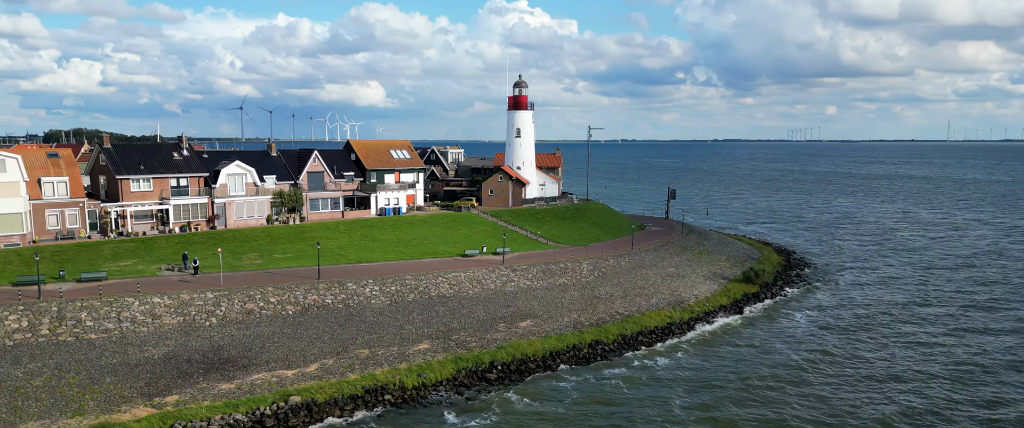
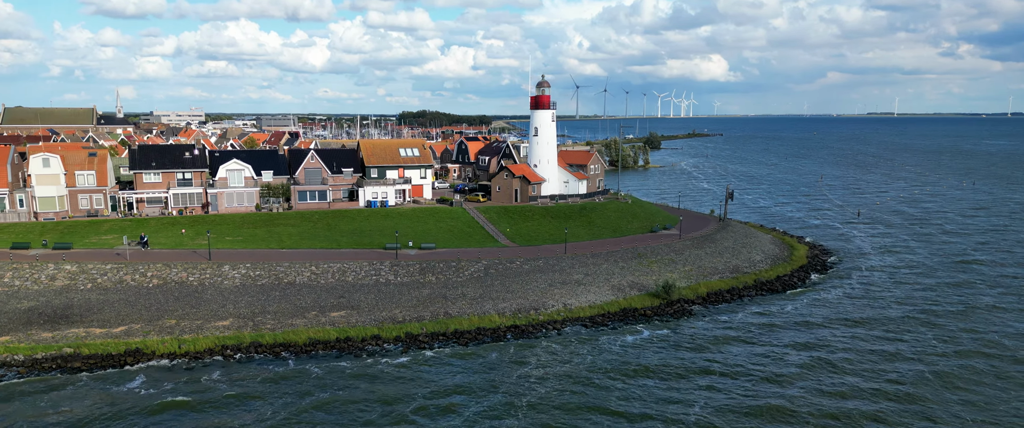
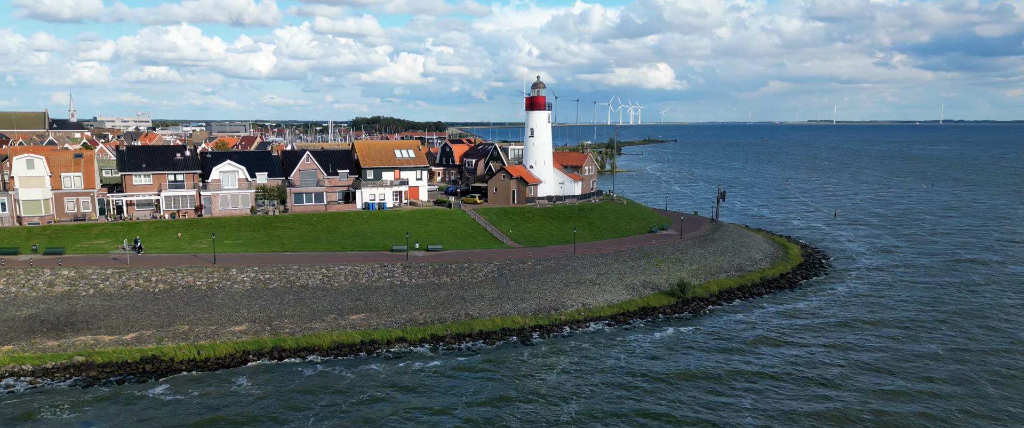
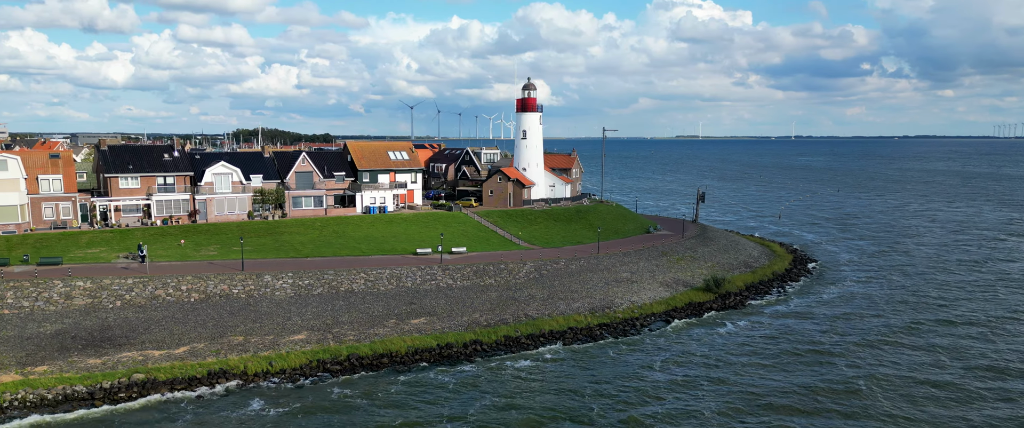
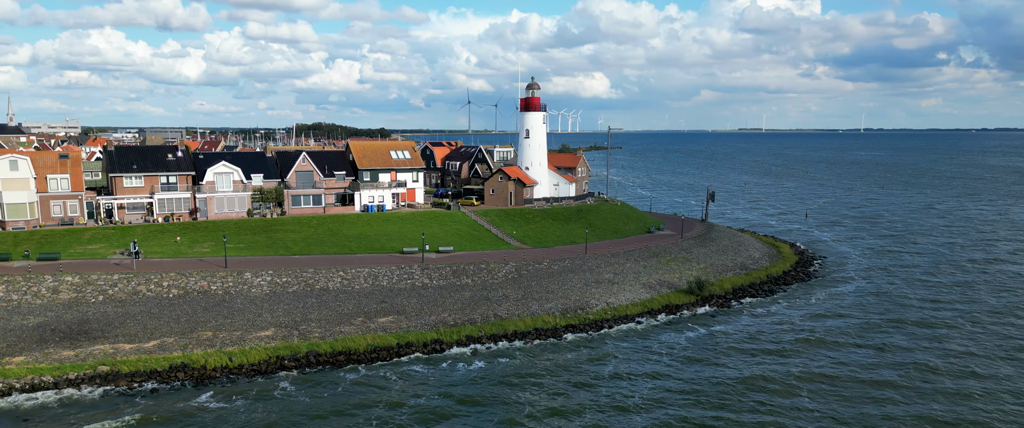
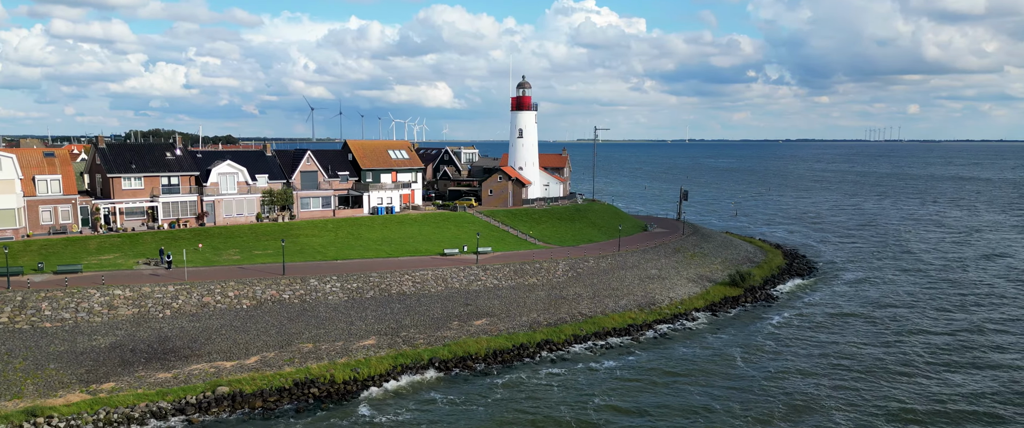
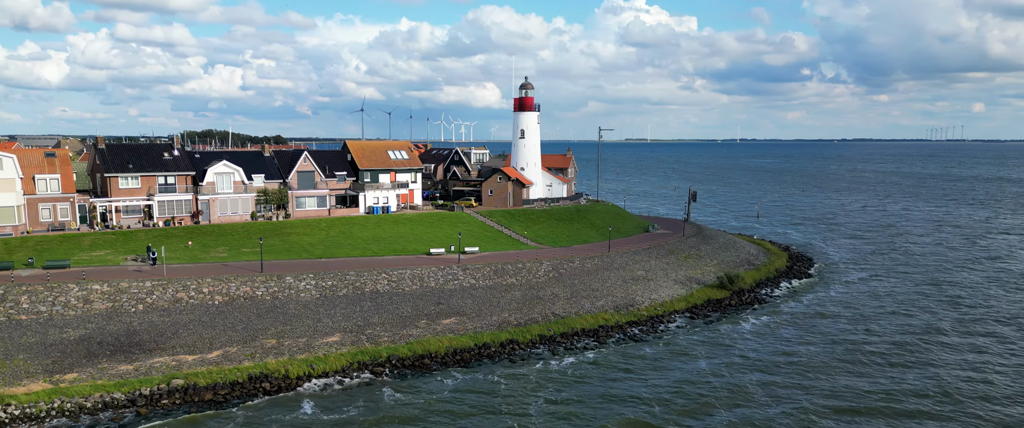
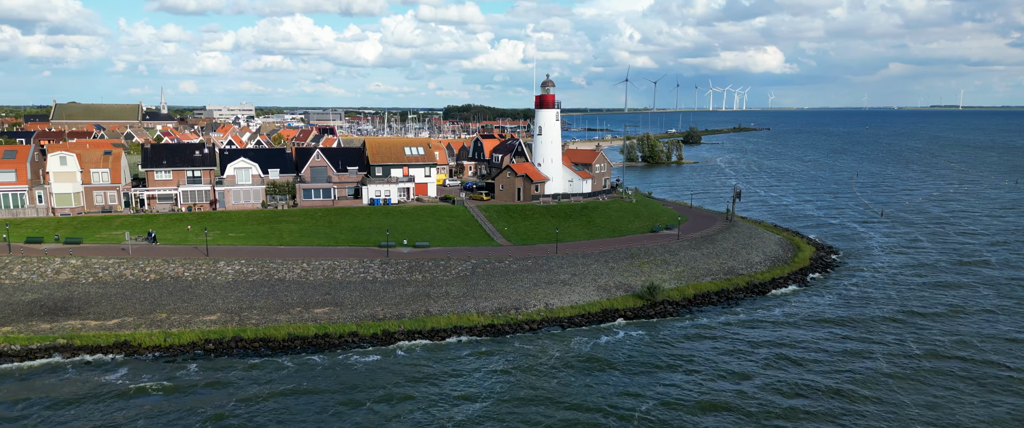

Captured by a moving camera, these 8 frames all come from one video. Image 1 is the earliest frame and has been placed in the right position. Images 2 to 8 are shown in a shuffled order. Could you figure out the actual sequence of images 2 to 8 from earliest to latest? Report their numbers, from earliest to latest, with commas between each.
6, 7, 4, 5, 3, 2, 8
